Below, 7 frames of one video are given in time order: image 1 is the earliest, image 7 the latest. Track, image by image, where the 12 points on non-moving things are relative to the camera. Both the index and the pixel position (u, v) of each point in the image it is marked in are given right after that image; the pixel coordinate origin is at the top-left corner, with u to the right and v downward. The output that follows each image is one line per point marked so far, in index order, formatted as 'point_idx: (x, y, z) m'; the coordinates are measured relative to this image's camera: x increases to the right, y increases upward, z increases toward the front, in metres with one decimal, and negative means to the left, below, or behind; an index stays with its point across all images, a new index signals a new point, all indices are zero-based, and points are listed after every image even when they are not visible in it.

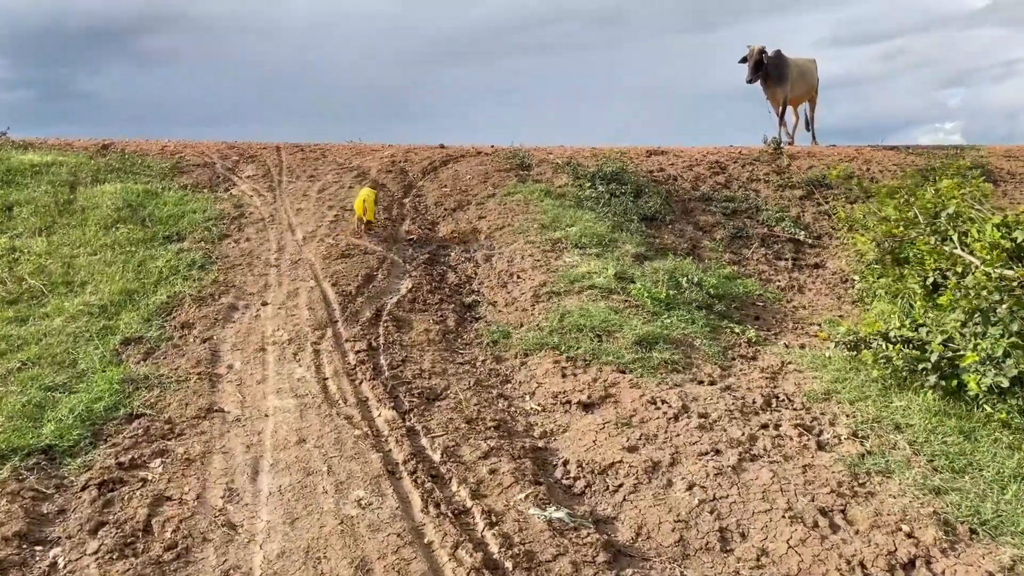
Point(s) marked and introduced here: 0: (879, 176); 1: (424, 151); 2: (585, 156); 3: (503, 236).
0: (+5.9, +1.8, +13.2) m
1: (-1.4, +2.2, +13.1) m
2: (+1.2, +2.2, +13.4) m
3: (-0.1, +0.6, +8.9) m
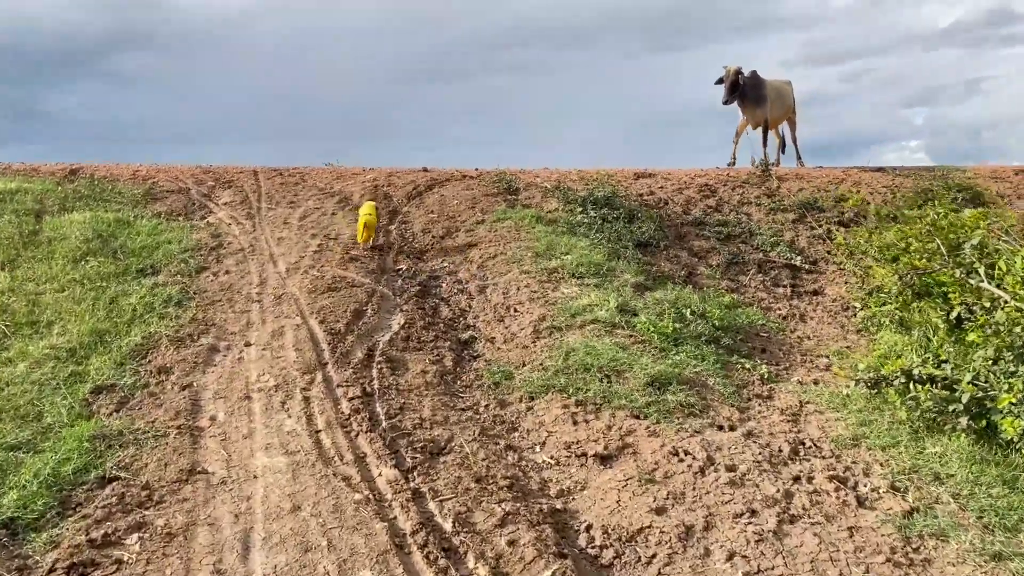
0: (+5.7, +1.4, +13.0) m
1: (-1.7, +1.8, +12.7) m
2: (+1.0, +1.8, +13.1) m
3: (-0.2, +0.2, +8.5) m
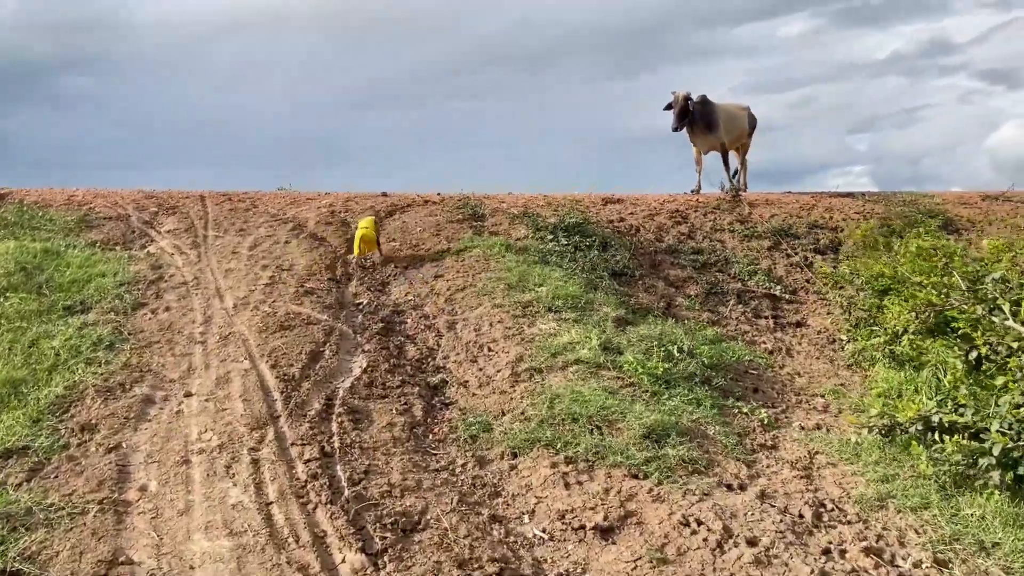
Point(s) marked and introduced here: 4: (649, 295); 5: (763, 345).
0: (+5.1, +1.0, +12.7) m
1: (-2.2, +1.3, +12.1) m
2: (+0.4, +1.3, +12.6) m
3: (-0.5, -0.1, +7.9) m
4: (+1.6, -0.1, +9.3) m
5: (+2.6, -0.6, +8.6) m
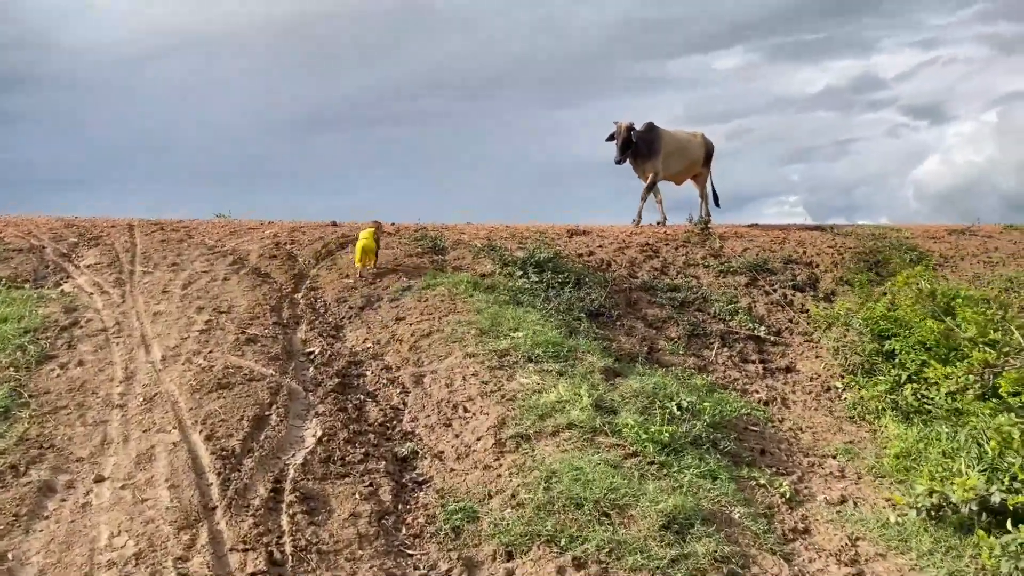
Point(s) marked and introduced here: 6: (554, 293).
0: (+4.6, +0.4, +12.2) m
1: (-2.7, +0.8, +11.0) m
2: (-0.1, +0.7, +11.8) m
3: (-0.7, -0.5, +6.9) m
4: (+1.2, -0.5, +8.5) m
5: (+2.4, -1.0, +7.8) m
6: (+0.5, 0.0, +9.0) m
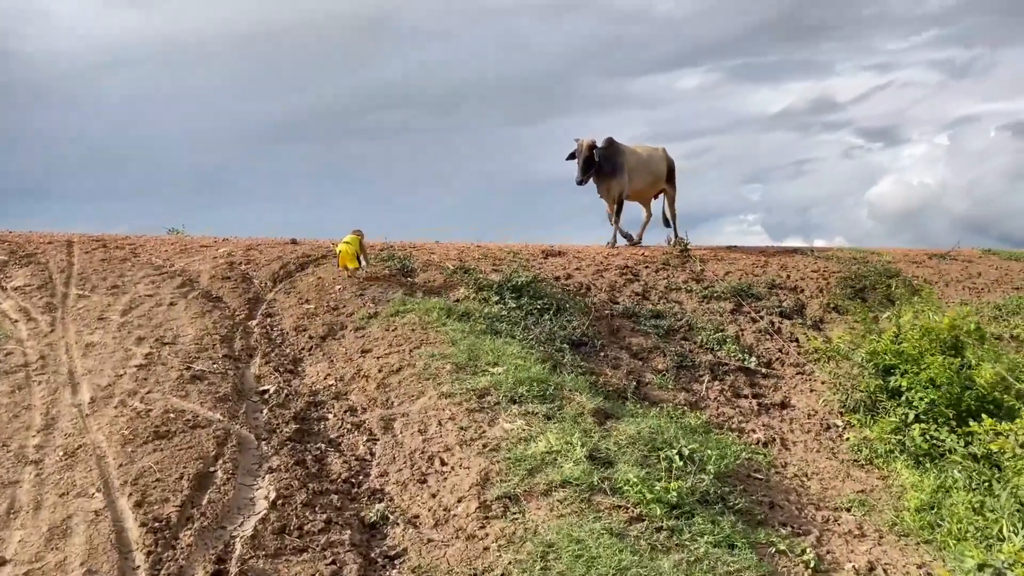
0: (+4.2, 0.0, +11.7) m
1: (-3.0, +0.5, +10.2) m
2: (-0.5, +0.4, +11.1) m
3: (-0.8, -0.7, +6.2) m
4: (+1.0, -0.8, +7.8) m
5: (+2.2, -1.3, +7.2) m
6: (+0.2, -0.3, +8.3) m
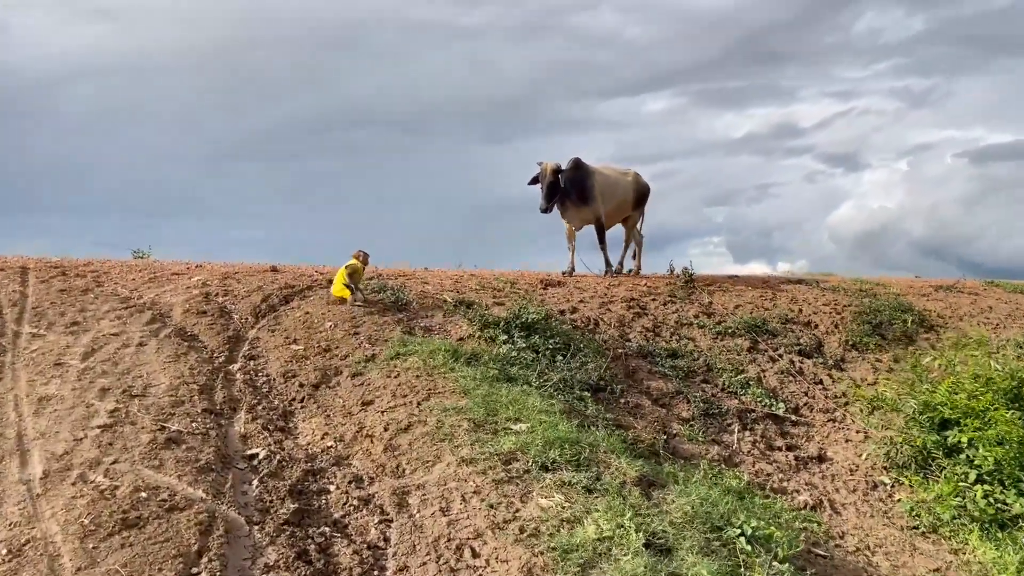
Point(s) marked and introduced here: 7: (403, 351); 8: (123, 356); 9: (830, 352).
0: (+4.1, -0.5, +11.1) m
1: (-3.0, +0.1, +9.3) m
2: (-0.5, 0.0, +10.3) m
3: (-0.7, -1.0, +5.4) m
4: (+1.1, -1.2, +7.1) m
5: (+2.3, -1.7, +6.5) m
6: (+0.3, -0.7, +7.5) m
7: (-0.9, -0.6, +7.1) m
8: (-3.0, -0.5, +6.4) m
9: (+4.0, -0.8, +10.1) m
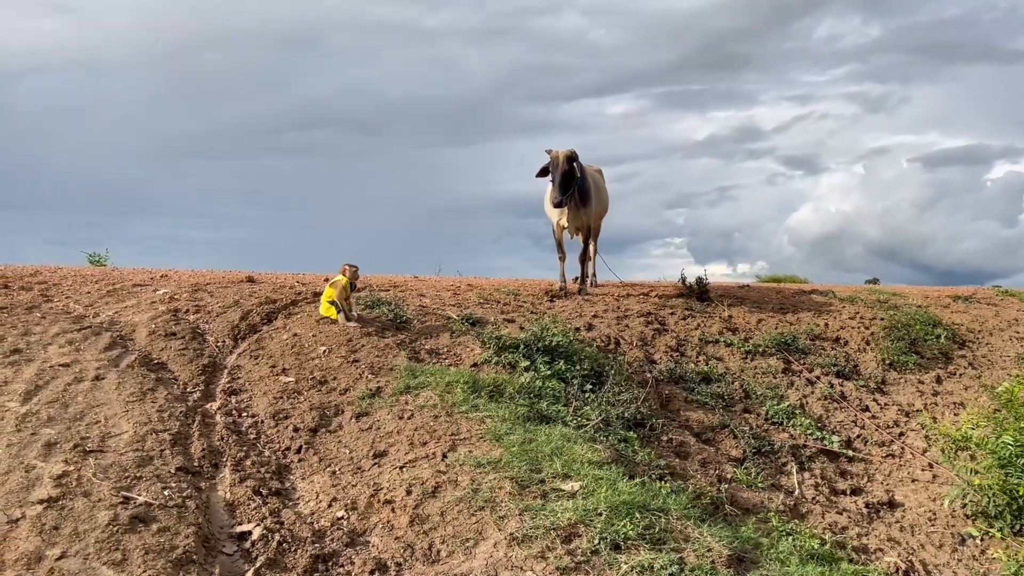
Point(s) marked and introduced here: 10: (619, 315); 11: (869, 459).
0: (+4.2, -0.6, +10.2) m
1: (-2.8, 0.0, +8.1) m
2: (-0.4, -0.2, +9.2) m
3: (-0.3, -1.2, +4.3) m
4: (+1.3, -1.3, +6.0) m
5: (+2.5, -1.8, +5.5) m
6: (+0.5, -0.9, +6.4) m
7: (-0.7, -0.7, +6.0) m
8: (-2.8, -0.7, +5.2) m
9: (+4.0, -1.0, +9.3) m
10: (+1.3, -0.3, +9.6) m
11: (+3.2, -1.5, +7.3) m
